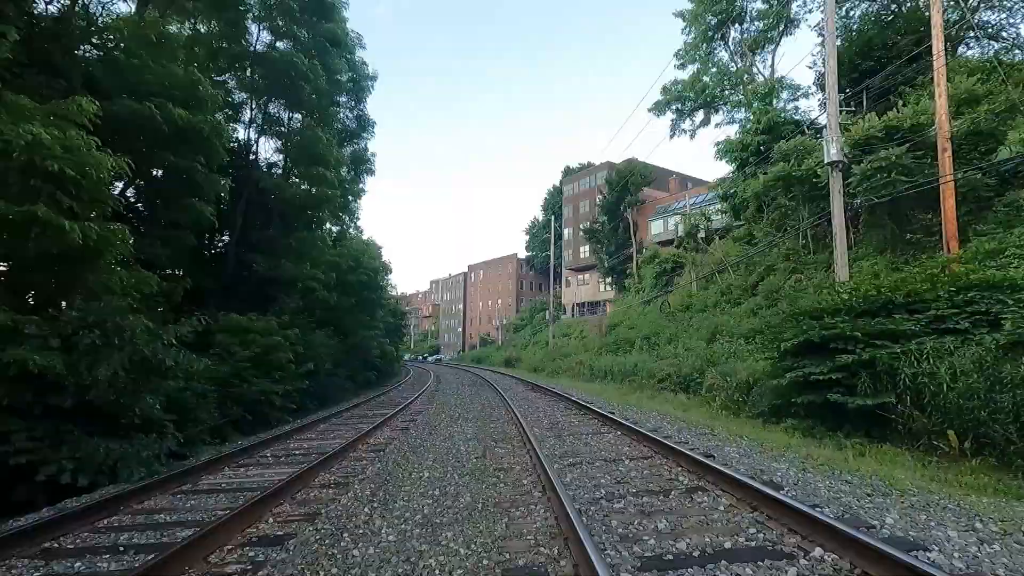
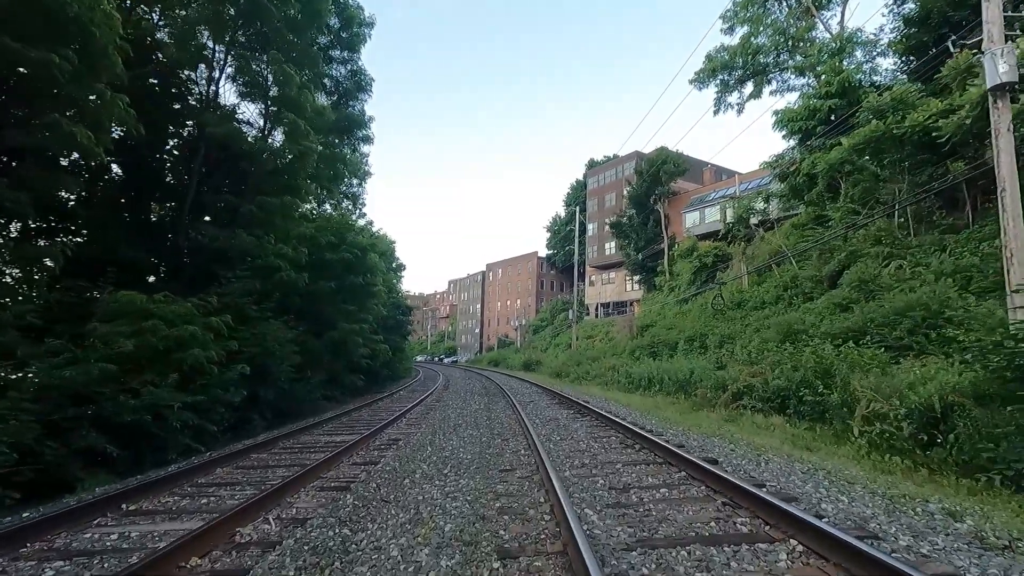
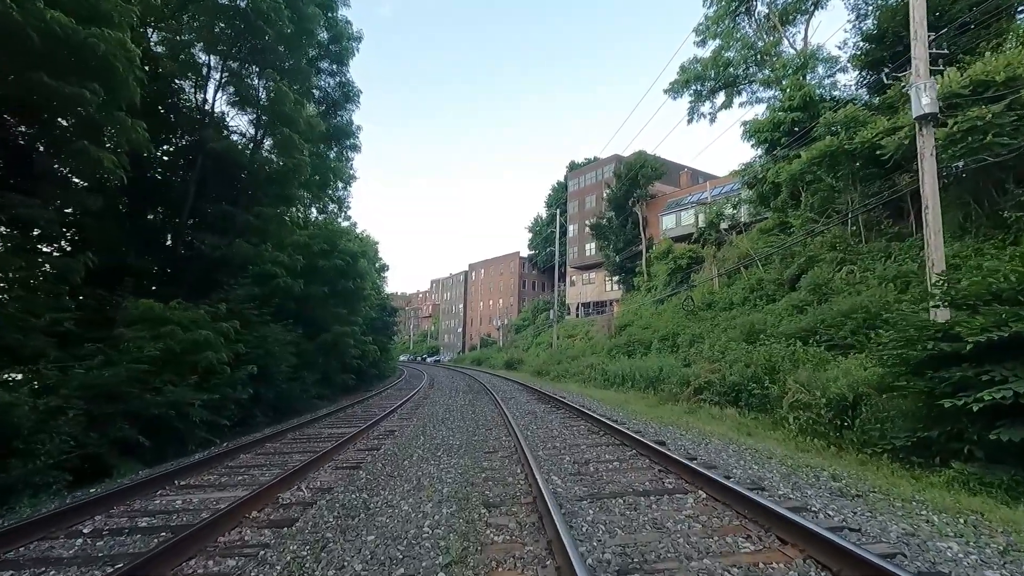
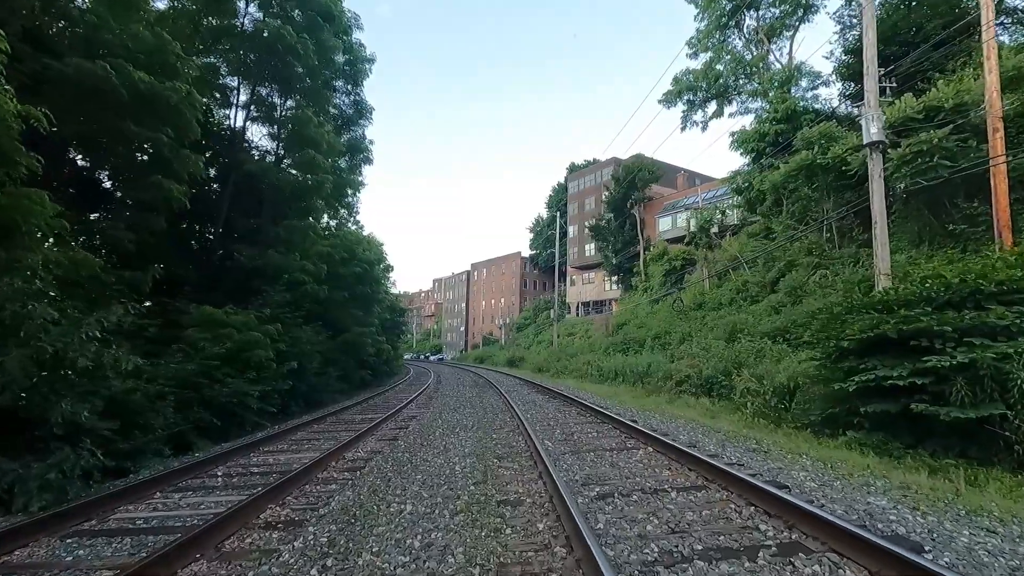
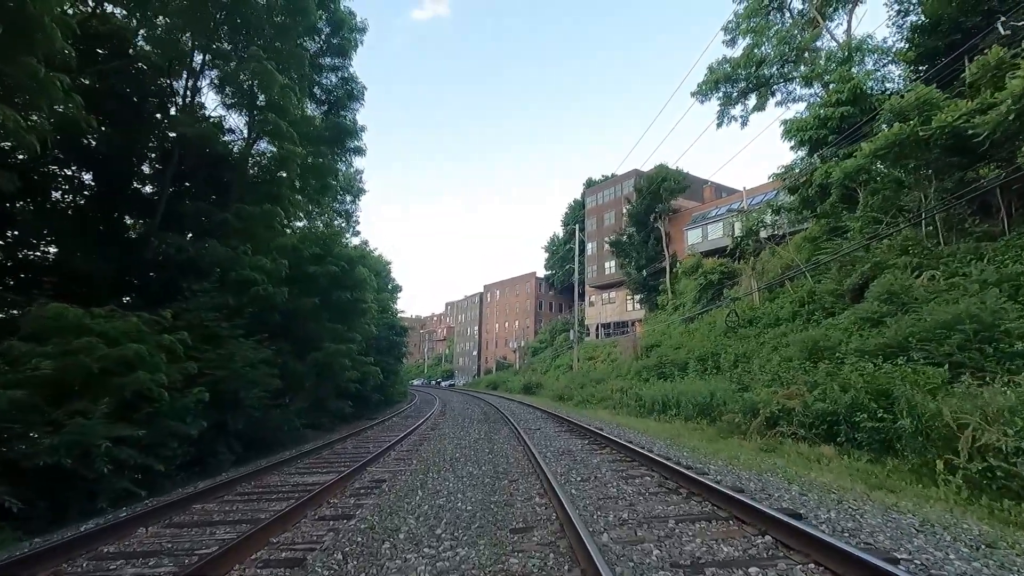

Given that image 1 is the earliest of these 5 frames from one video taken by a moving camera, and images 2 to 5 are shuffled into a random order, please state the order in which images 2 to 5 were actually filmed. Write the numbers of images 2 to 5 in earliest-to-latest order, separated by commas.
4, 3, 2, 5
